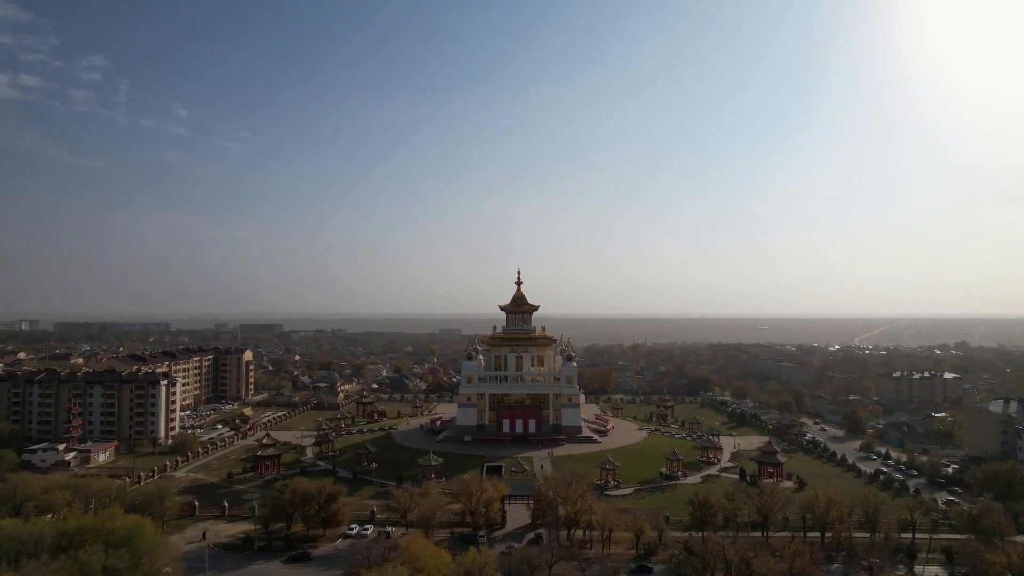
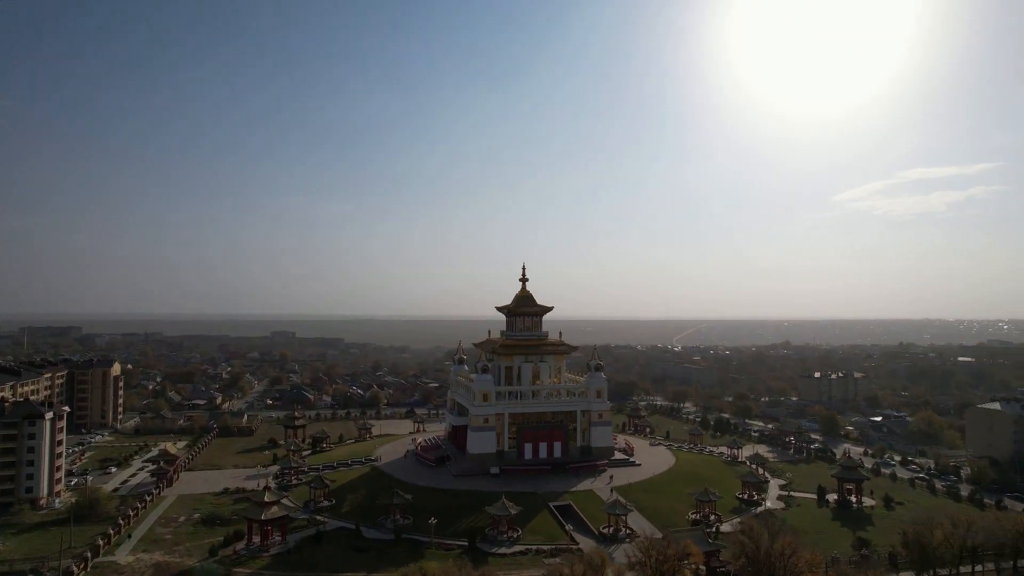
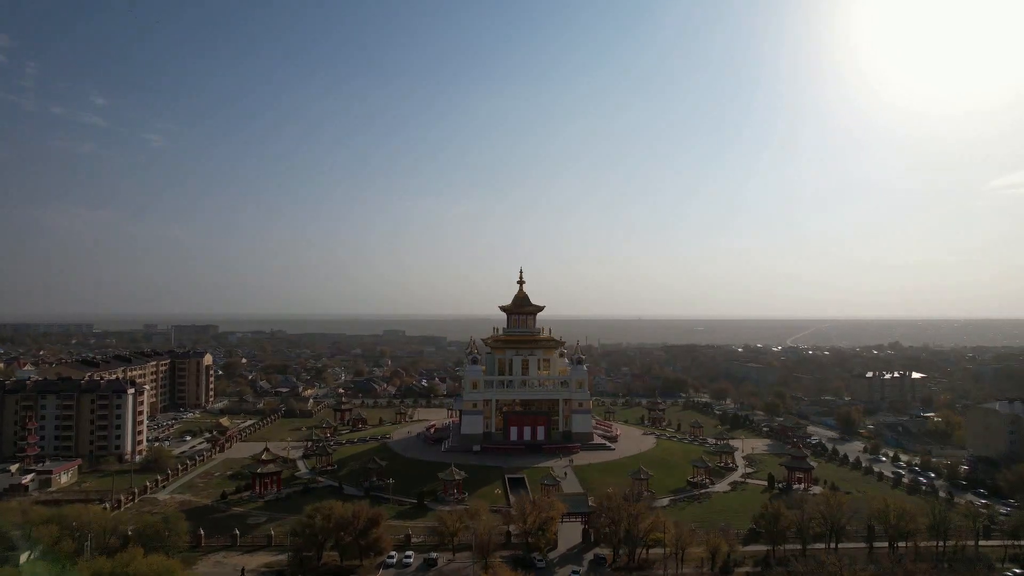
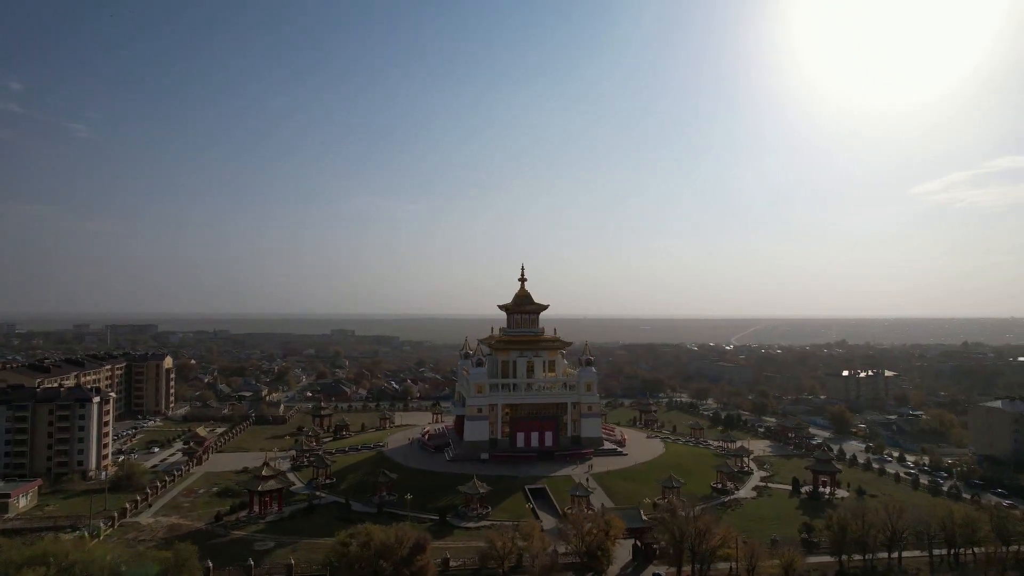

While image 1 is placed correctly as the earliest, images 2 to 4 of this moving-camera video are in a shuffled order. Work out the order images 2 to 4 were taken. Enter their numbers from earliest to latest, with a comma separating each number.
3, 4, 2
